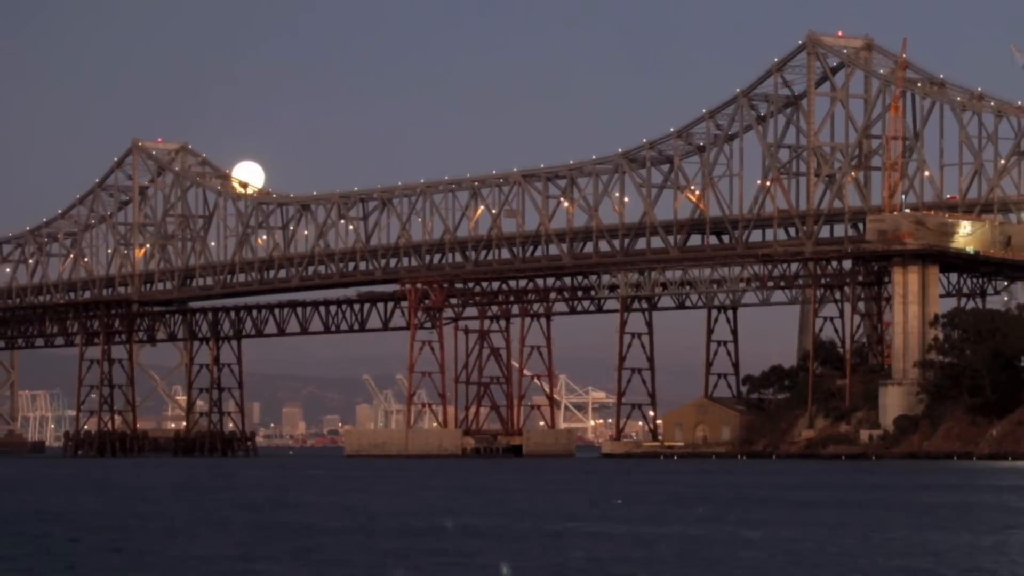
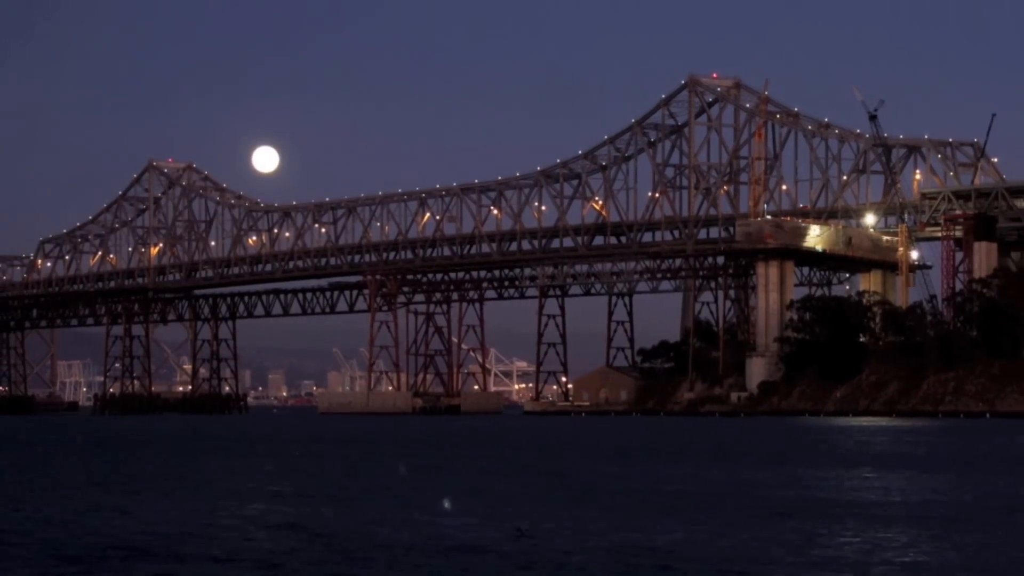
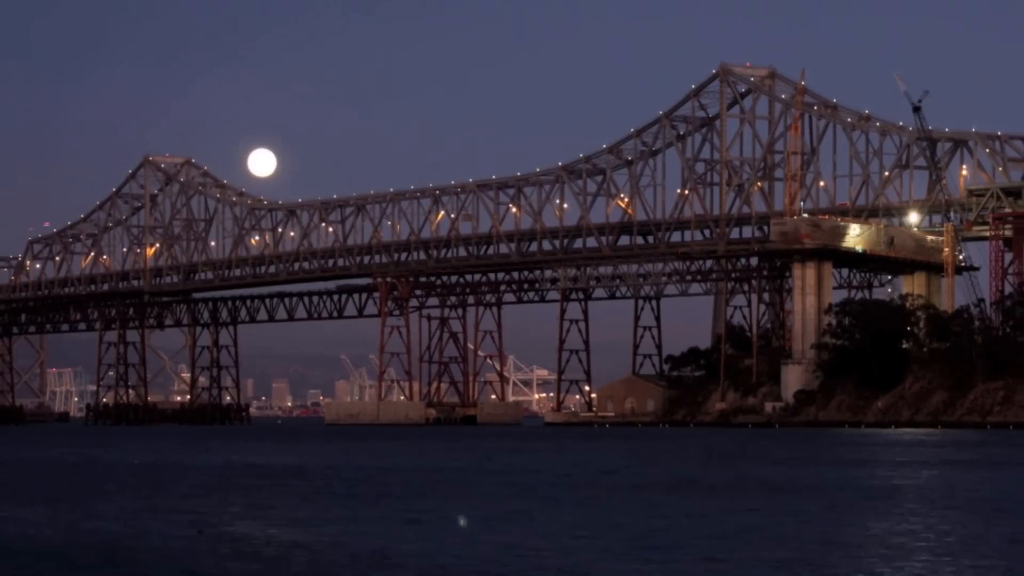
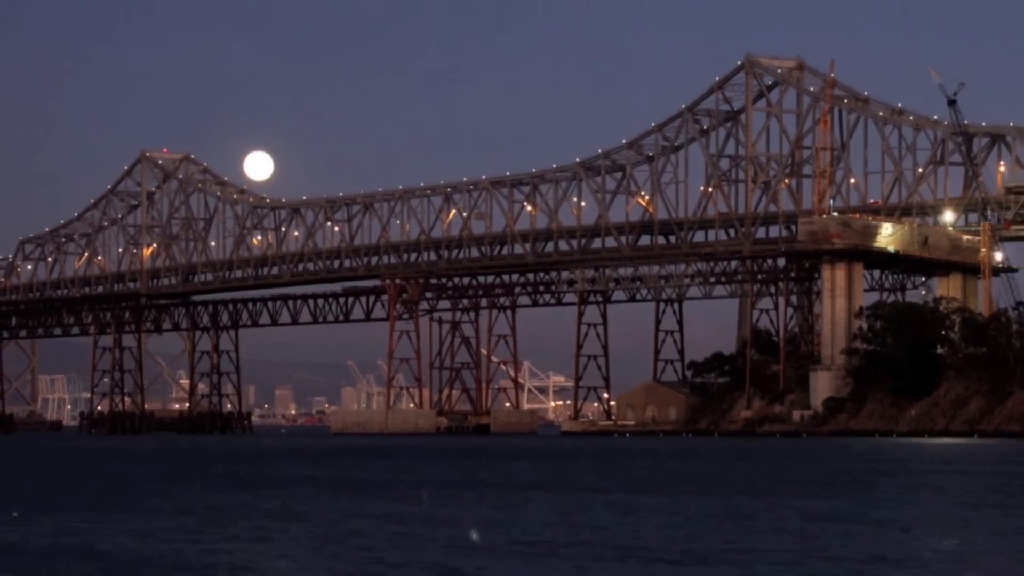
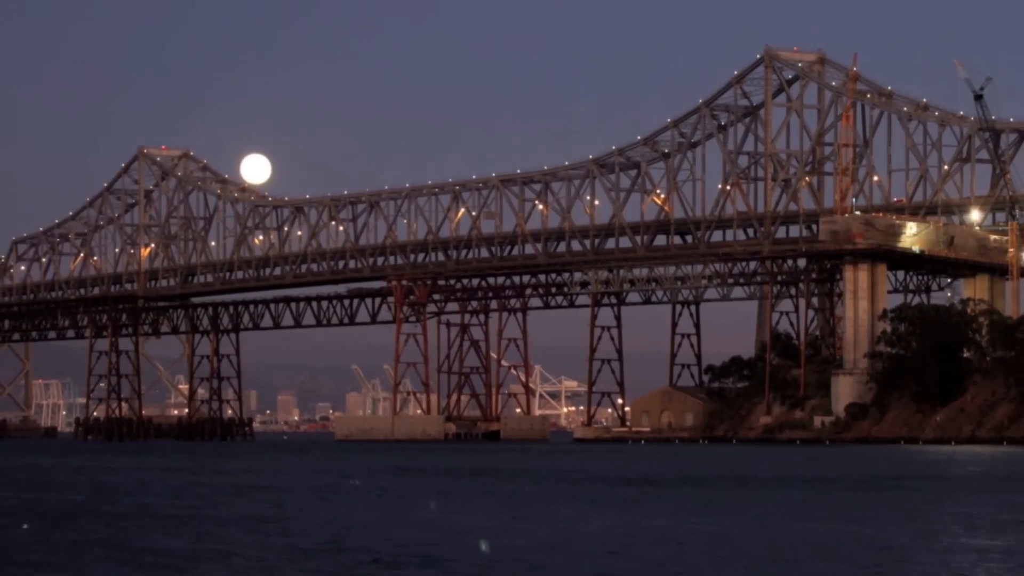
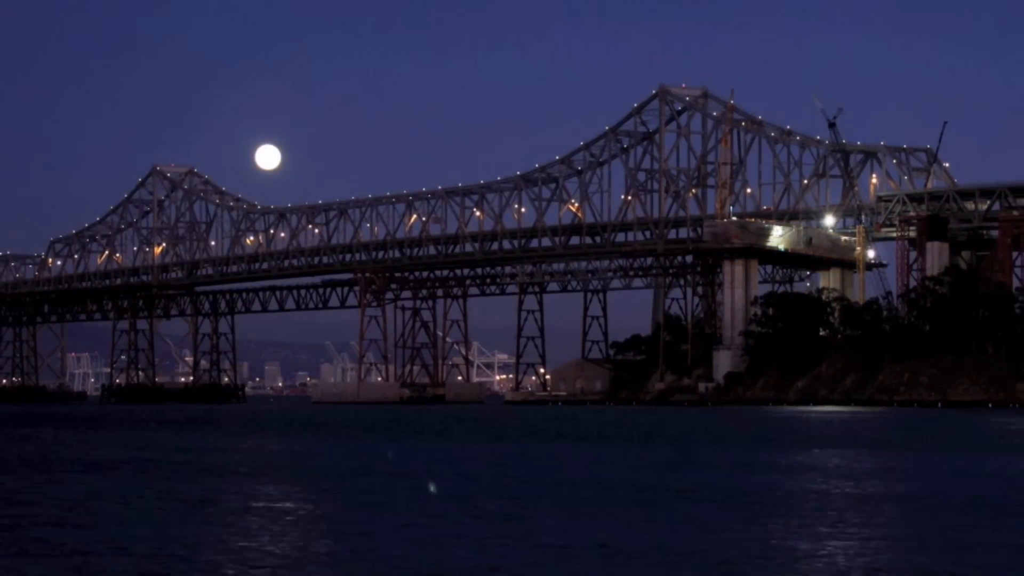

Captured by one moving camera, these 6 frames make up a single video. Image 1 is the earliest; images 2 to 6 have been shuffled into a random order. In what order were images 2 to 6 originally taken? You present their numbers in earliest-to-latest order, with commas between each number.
5, 4, 3, 2, 6
